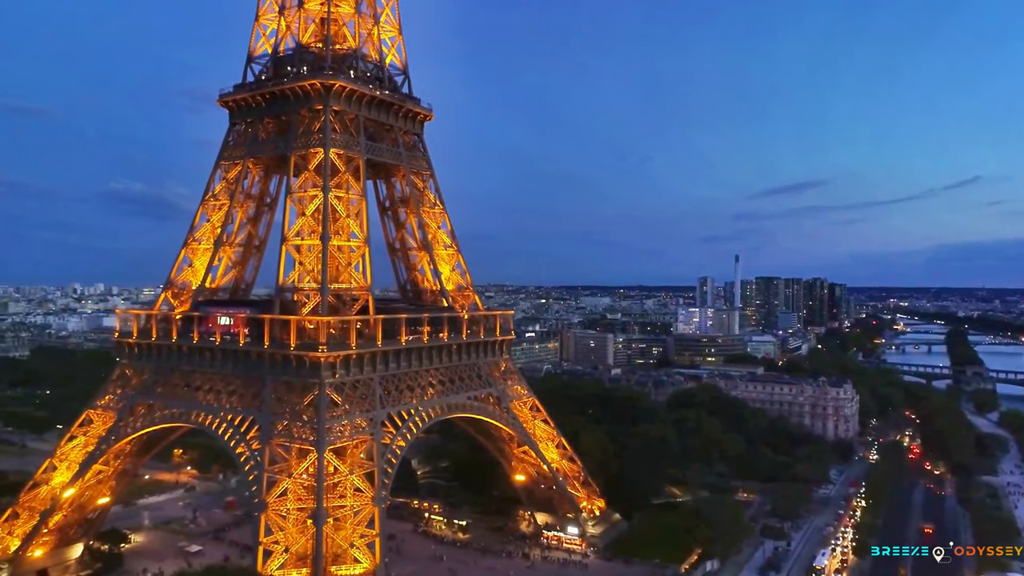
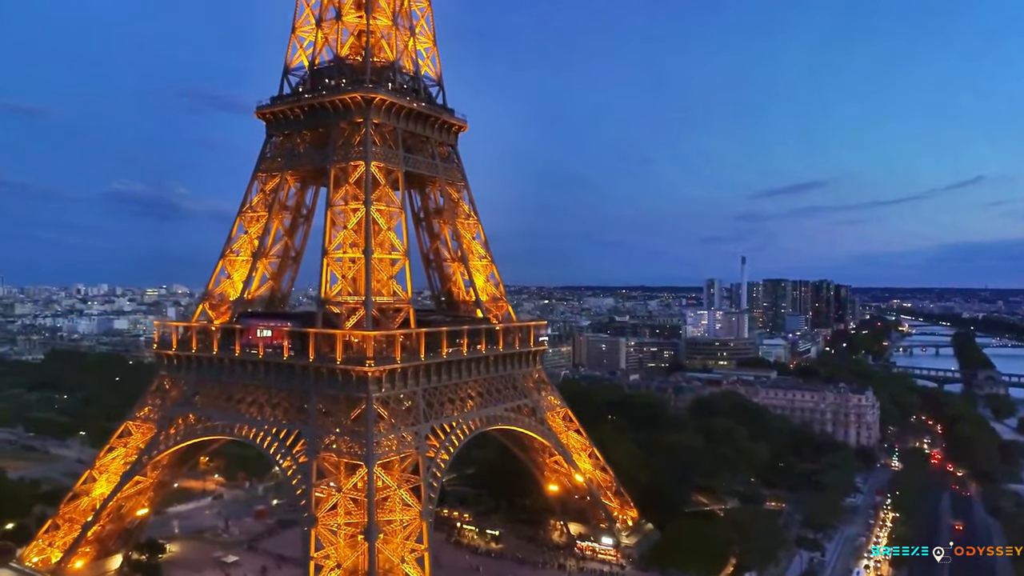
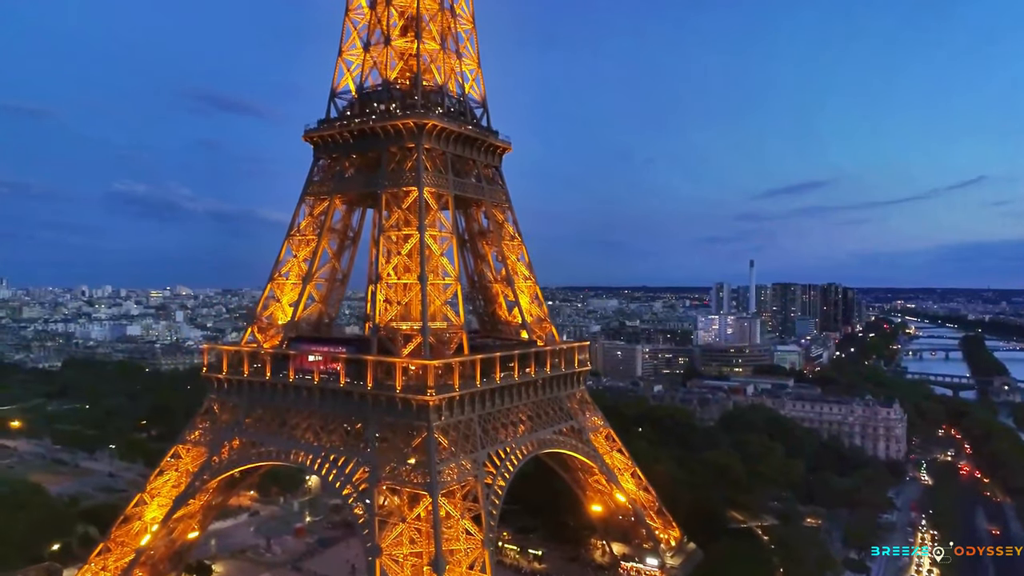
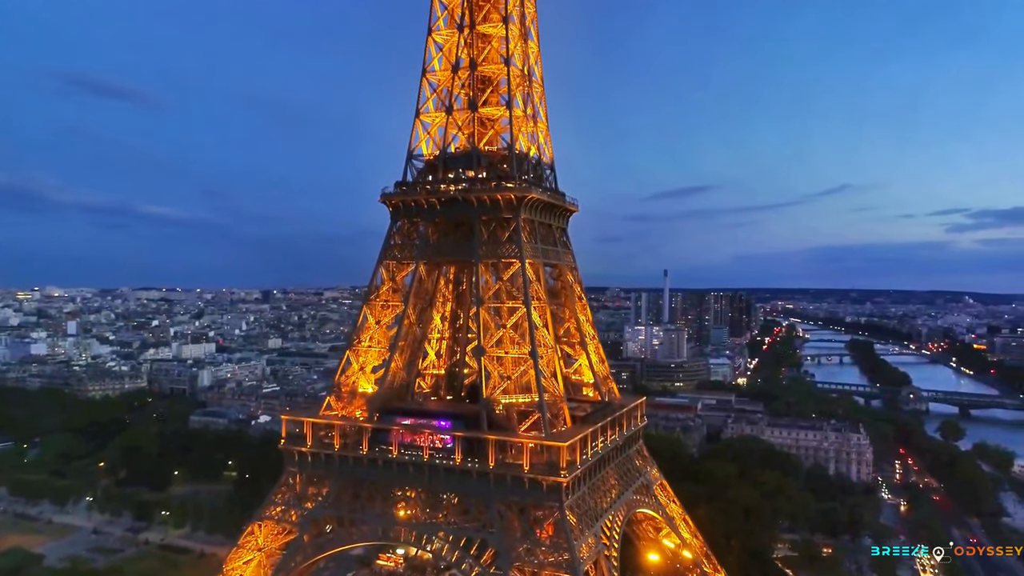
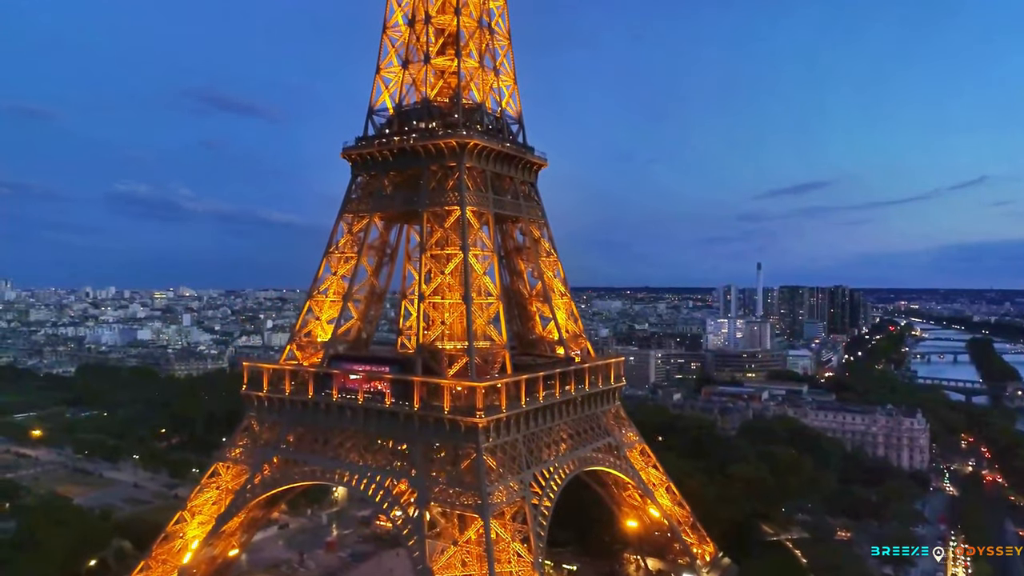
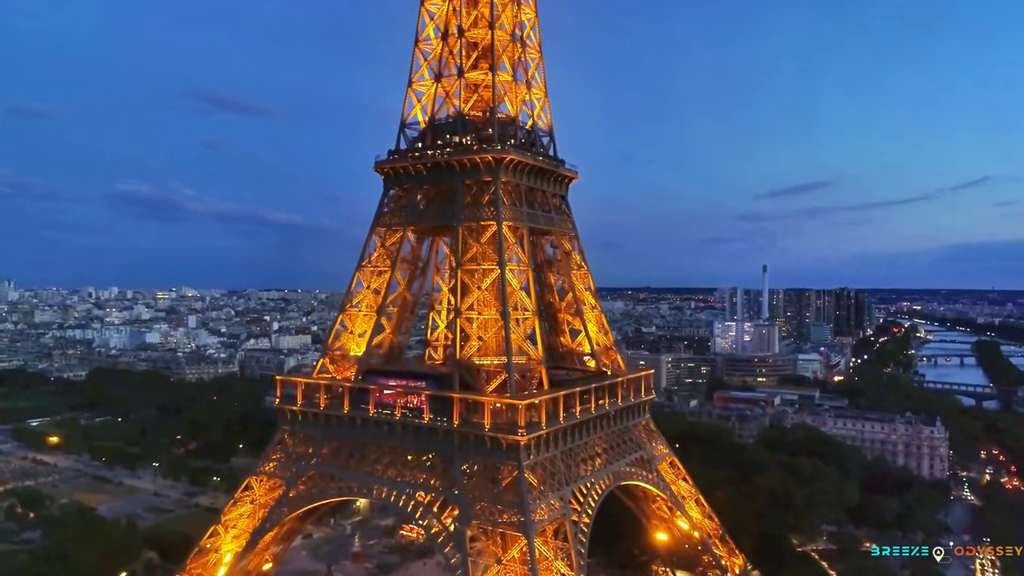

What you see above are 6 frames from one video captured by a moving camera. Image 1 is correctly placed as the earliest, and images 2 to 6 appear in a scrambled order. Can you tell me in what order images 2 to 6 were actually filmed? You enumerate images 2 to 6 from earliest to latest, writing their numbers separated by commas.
2, 3, 5, 6, 4
